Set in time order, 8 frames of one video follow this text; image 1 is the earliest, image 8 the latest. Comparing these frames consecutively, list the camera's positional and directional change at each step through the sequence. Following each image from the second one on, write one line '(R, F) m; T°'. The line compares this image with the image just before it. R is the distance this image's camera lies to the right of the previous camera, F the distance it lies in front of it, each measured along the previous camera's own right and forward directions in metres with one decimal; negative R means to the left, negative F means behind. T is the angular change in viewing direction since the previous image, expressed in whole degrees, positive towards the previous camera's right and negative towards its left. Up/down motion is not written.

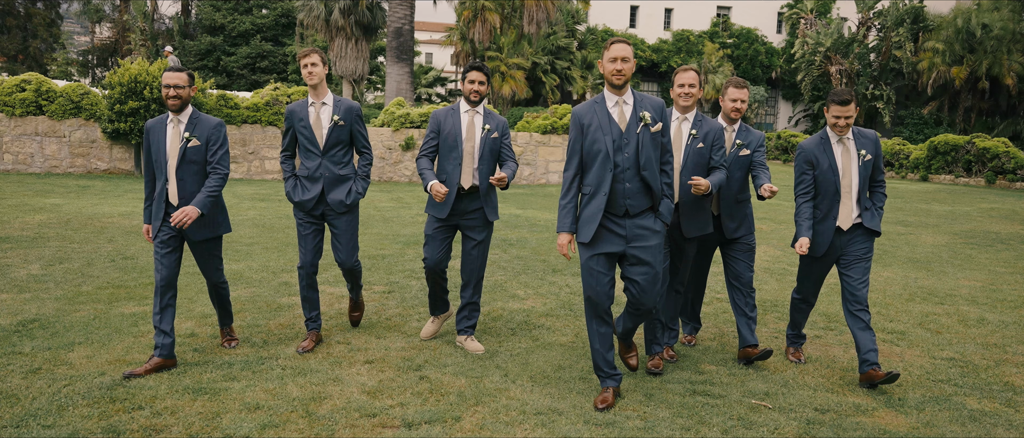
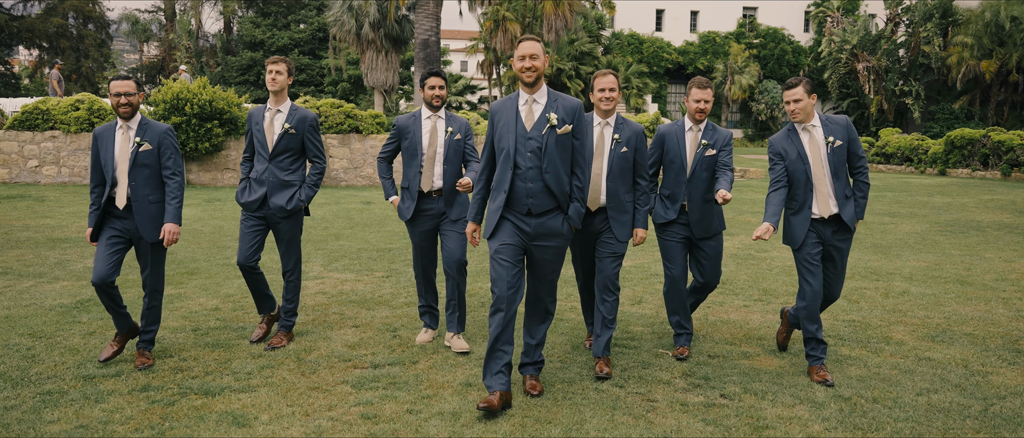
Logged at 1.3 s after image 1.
(+0.6, -1.0) m; -3°
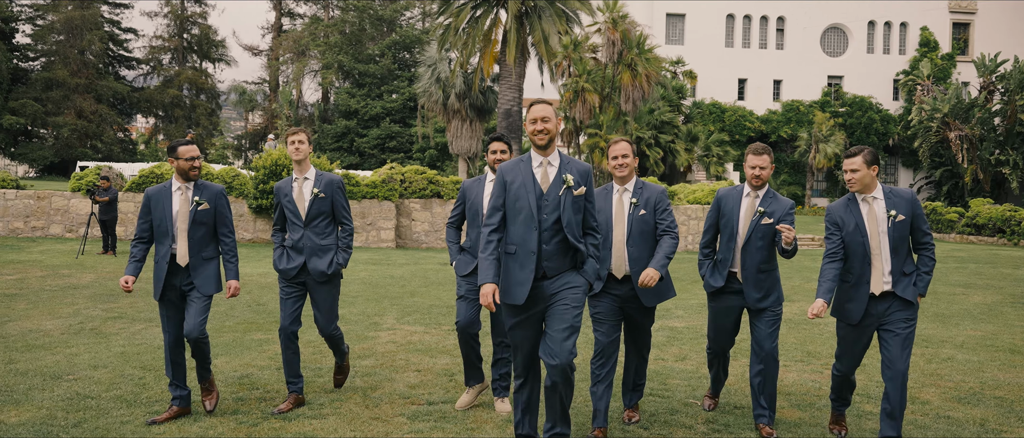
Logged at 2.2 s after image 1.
(+0.3, -0.6) m; -6°
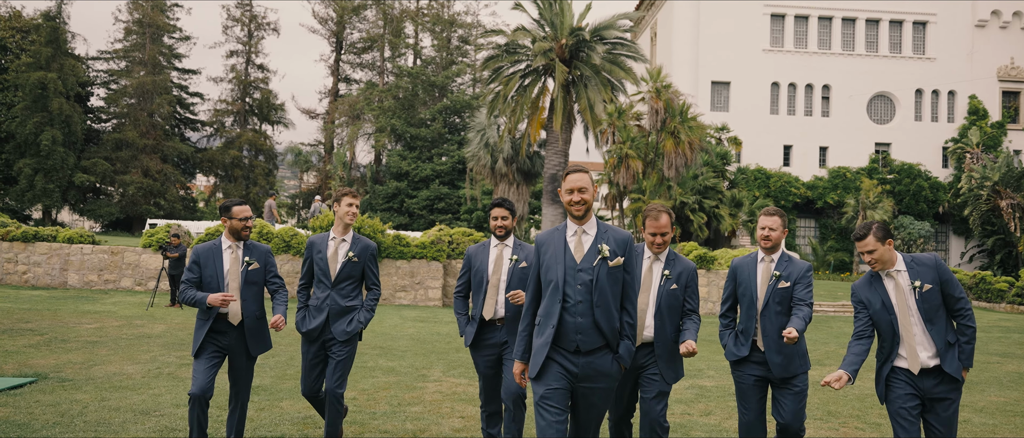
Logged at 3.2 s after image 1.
(+0.1, -0.7) m; -3°
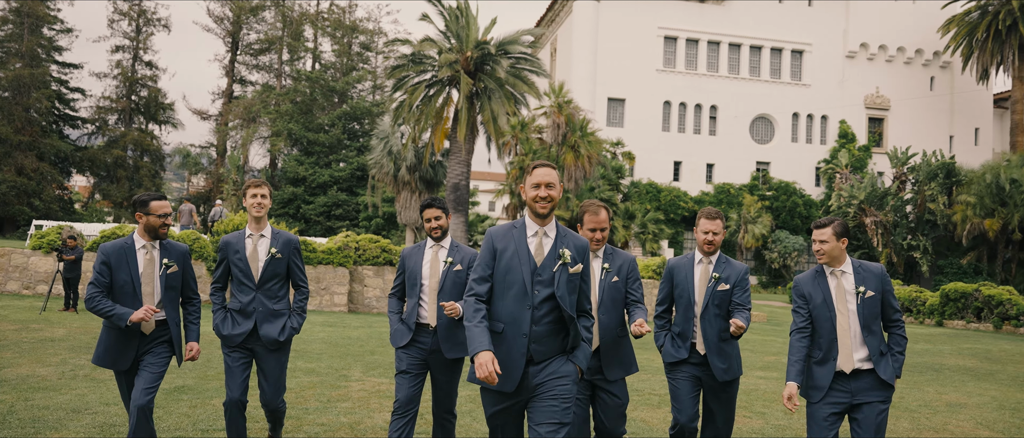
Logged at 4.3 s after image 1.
(-0.4, -0.6) m; +8°
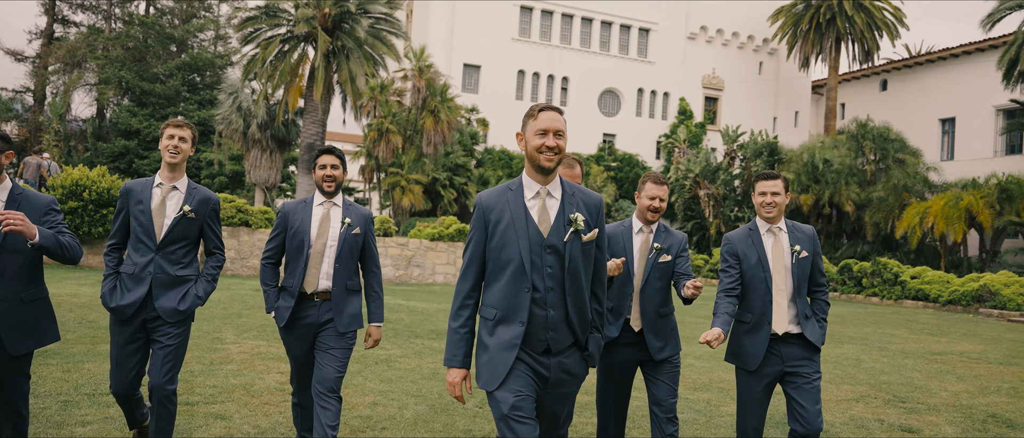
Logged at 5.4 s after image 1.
(-0.5, -0.2) m; +11°
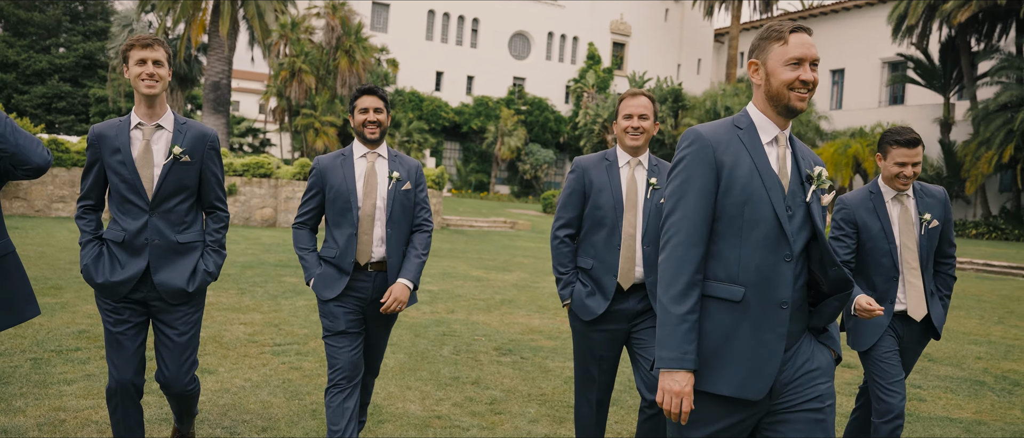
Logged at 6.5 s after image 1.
(-0.6, -0.1) m; +7°
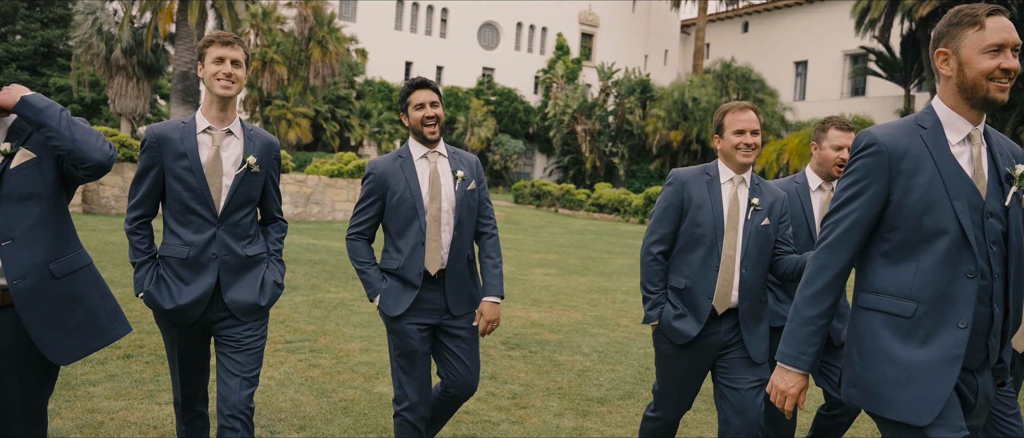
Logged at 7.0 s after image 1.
(-0.4, -0.1) m; +3°
